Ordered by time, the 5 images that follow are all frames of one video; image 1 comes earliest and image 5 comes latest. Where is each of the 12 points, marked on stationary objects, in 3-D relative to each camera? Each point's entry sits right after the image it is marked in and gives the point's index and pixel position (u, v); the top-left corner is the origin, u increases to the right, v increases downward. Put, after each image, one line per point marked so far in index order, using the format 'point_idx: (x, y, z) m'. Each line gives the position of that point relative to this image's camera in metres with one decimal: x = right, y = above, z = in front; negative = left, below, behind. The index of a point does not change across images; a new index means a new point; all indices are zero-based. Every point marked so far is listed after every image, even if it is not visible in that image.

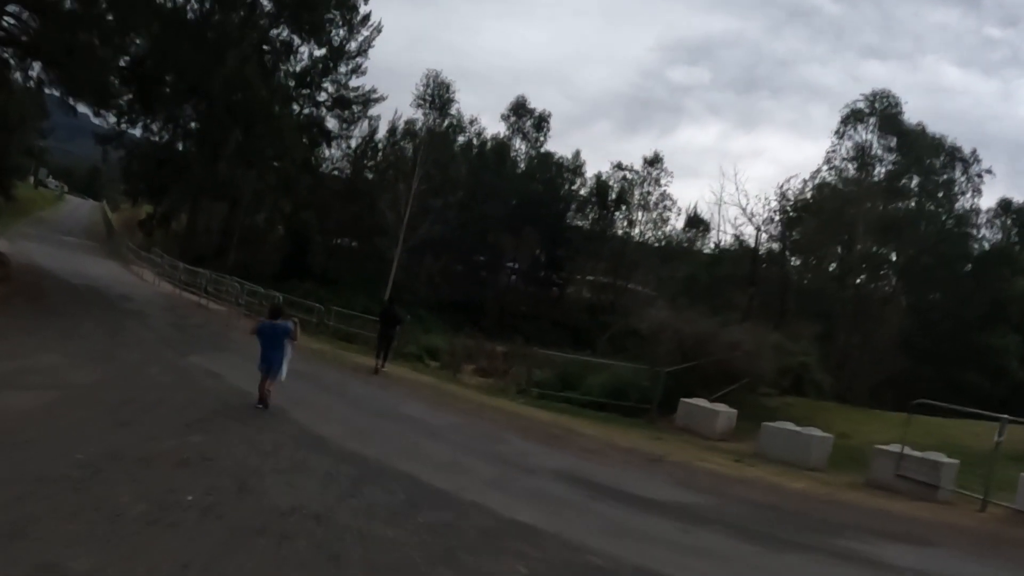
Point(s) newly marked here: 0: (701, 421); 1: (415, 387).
0: (+2.5, -1.8, +16.0) m
1: (-1.3, -1.3, +15.6) m
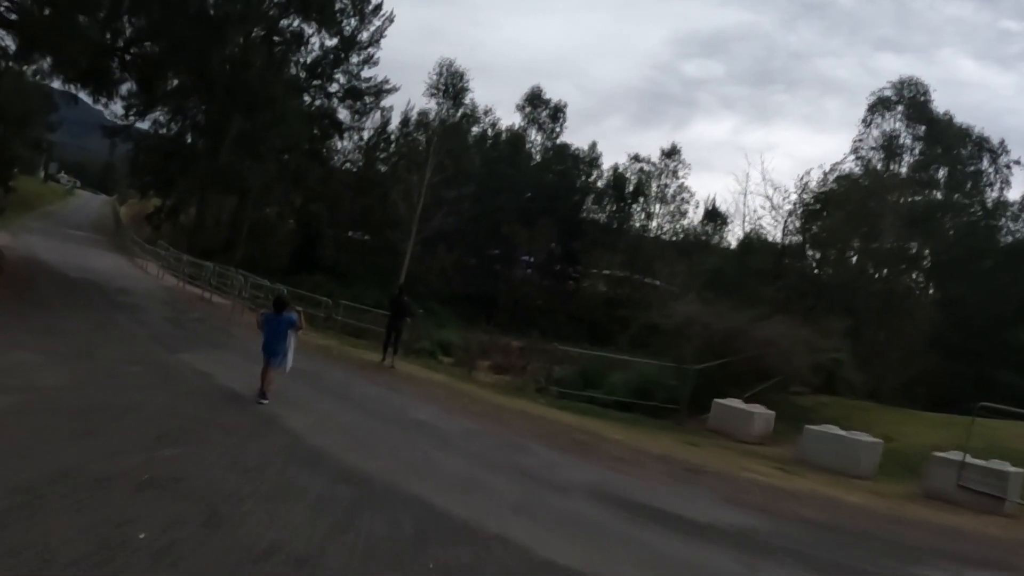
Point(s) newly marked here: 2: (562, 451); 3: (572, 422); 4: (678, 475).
0: (+2.8, -1.7, +14.8) m
1: (-1.0, -1.2, +14.5) m
2: (+0.4, -1.3, +9.4) m
3: (+0.6, -1.4, +12.2) m
4: (+1.3, -1.4, +9.2) m
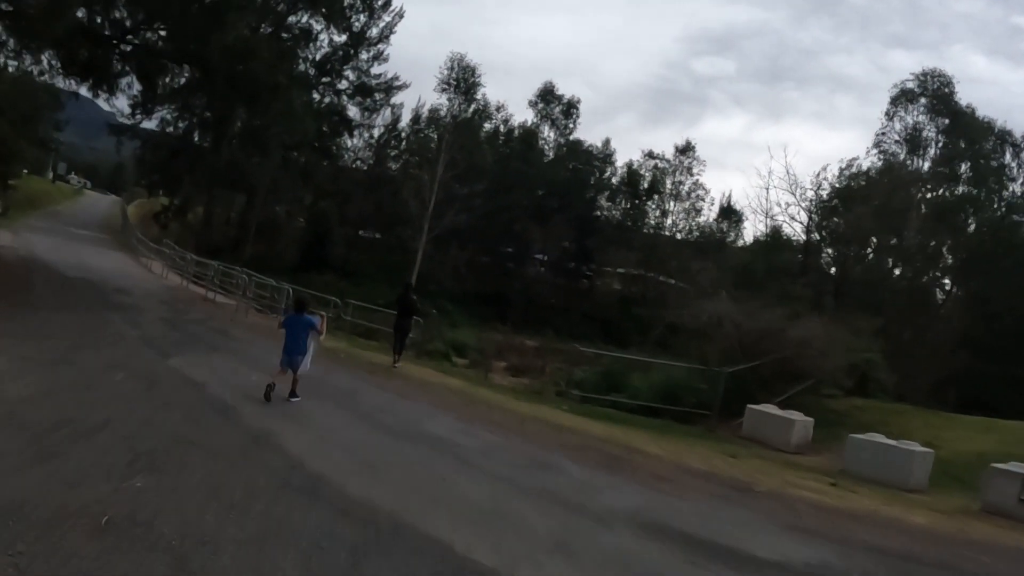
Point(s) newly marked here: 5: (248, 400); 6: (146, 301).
0: (+3.0, -1.6, +13.8) m
1: (-0.8, -1.2, +13.5) m
2: (+0.6, -1.3, +8.4) m
3: (+0.8, -1.3, +11.2) m
4: (+1.4, -1.4, +8.2) m
5: (-2.1, -0.9, +9.5) m
6: (-6.0, -0.2, +19.8) m
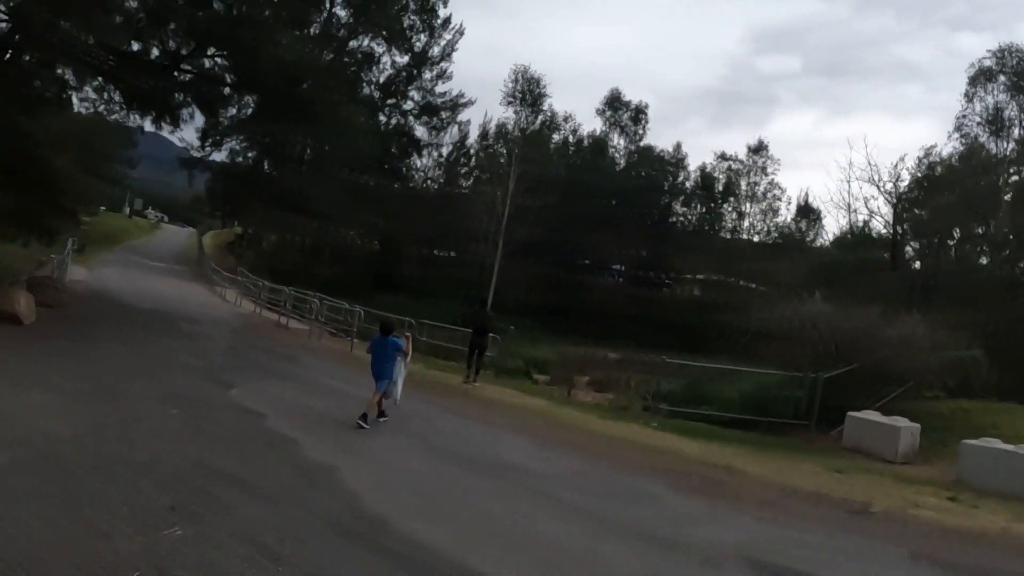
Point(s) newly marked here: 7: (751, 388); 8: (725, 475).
0: (+3.9, -1.6, +12.9) m
1: (+0.1, -1.4, +12.8) m
2: (+1.2, -1.3, +7.7) m
3: (+1.6, -1.4, +10.4) m
4: (+2.0, -1.4, +7.4) m
5: (-1.5, -1.1, +8.9) m
6: (-4.8, -0.7, +19.5) m
7: (+3.2, -1.3, +15.8) m
8: (+1.6, -1.4, +8.9) m
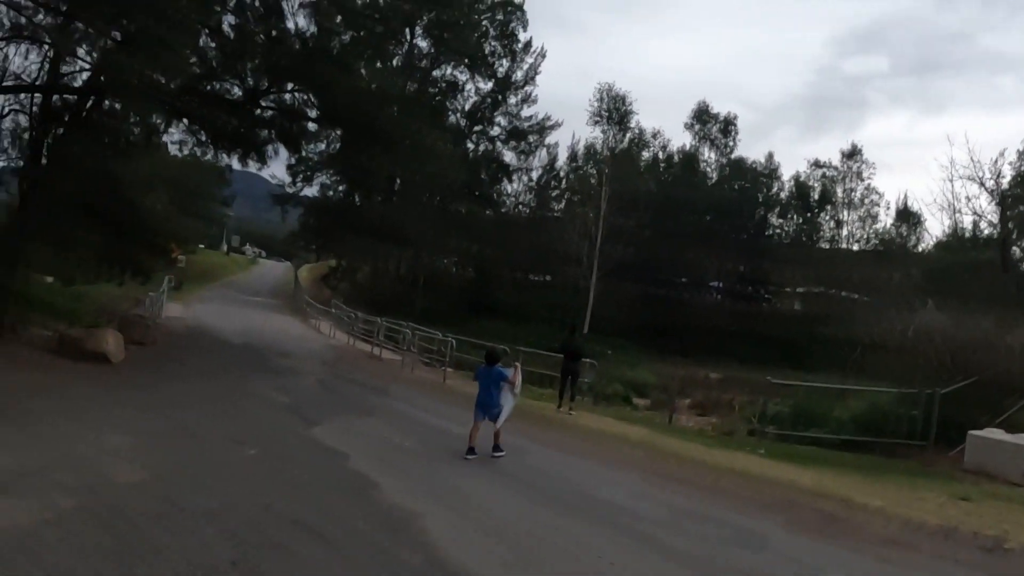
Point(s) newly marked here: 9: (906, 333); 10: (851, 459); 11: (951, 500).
0: (+5.0, -1.7, +12.1) m
1: (+1.1, -1.6, +12.3) m
2: (+1.8, -1.5, +7.1) m
3: (+2.4, -1.6, +9.8) m
4: (+2.6, -1.5, +6.8) m
5: (-0.7, -1.4, +8.5) m
6: (-3.2, -1.3, +19.3) m
7: (+4.4, -1.5, +15.0) m
8: (+2.3, -1.5, +8.3) m
9: (+6.3, -0.7, +19.2) m
10: (+3.6, -1.8, +12.5) m
11: (+3.5, -1.7, +9.6) m
